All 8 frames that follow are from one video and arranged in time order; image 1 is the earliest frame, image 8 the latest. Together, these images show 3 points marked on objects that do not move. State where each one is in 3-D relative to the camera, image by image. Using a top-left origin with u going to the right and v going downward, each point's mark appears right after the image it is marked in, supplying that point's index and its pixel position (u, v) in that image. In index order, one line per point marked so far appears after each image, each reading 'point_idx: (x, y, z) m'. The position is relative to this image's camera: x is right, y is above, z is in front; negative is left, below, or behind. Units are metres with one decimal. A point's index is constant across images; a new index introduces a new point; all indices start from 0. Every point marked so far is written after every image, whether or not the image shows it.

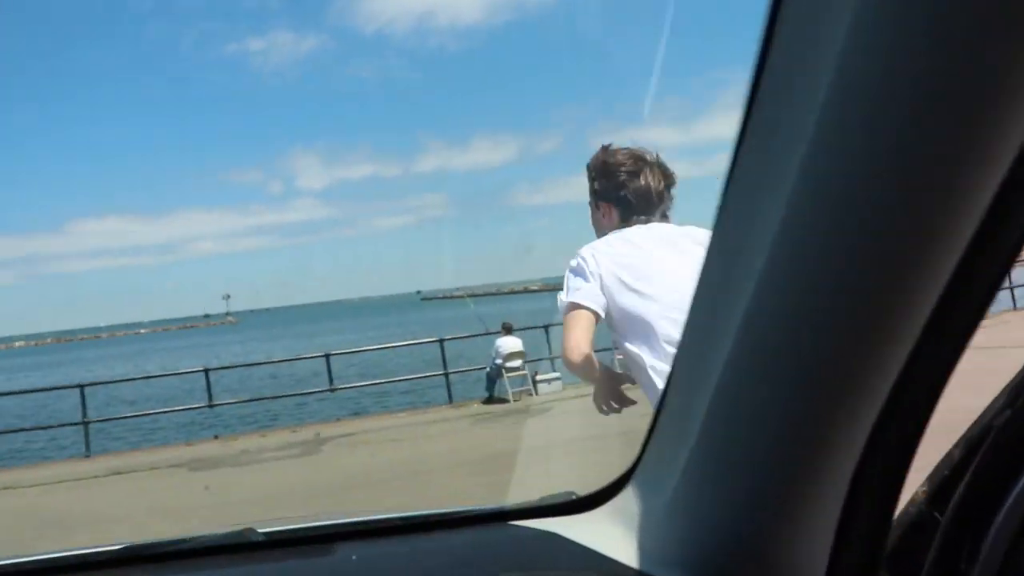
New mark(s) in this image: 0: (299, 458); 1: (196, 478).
0: (-2.2, -1.8, +9.0) m
1: (-3.2, -2.0, +8.8) m
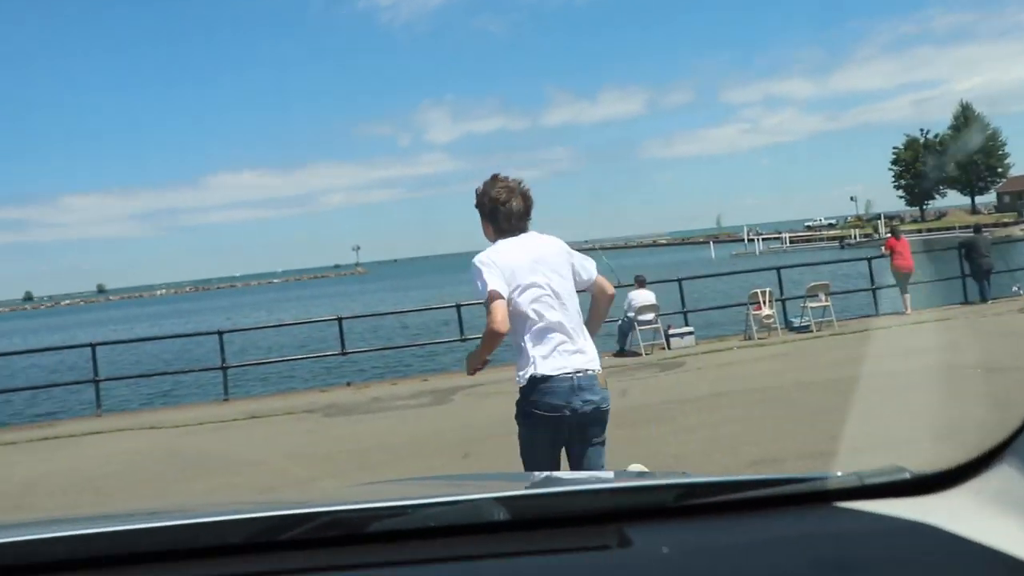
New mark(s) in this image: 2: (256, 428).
0: (-0.8, -1.3, +9.0) m
1: (-1.9, -1.4, +8.9) m
2: (-2.7, -1.5, +9.2) m
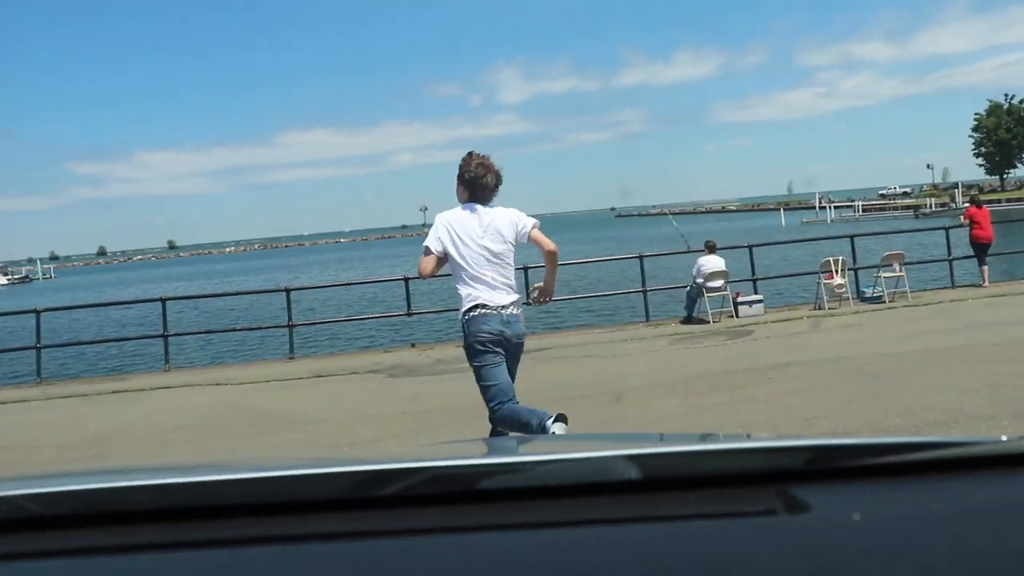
0: (-0.2, -0.9, +9.0) m
1: (-1.2, -1.0, +8.9) m
2: (-2.0, -1.1, +9.2) m
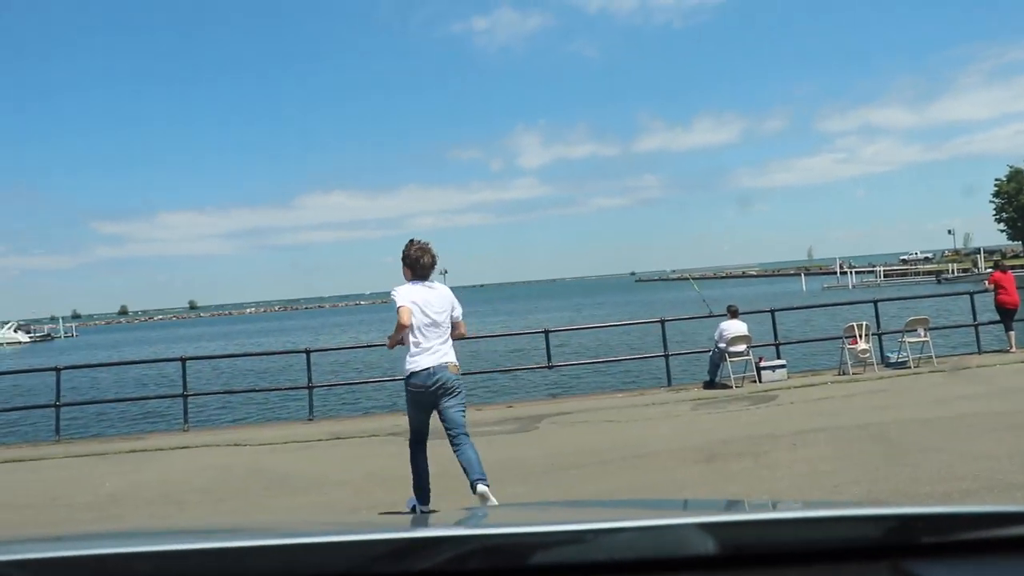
0: (0.0, -1.5, +8.9) m
1: (-1.0, -1.7, +8.9) m
2: (-1.8, -1.7, +9.2) m
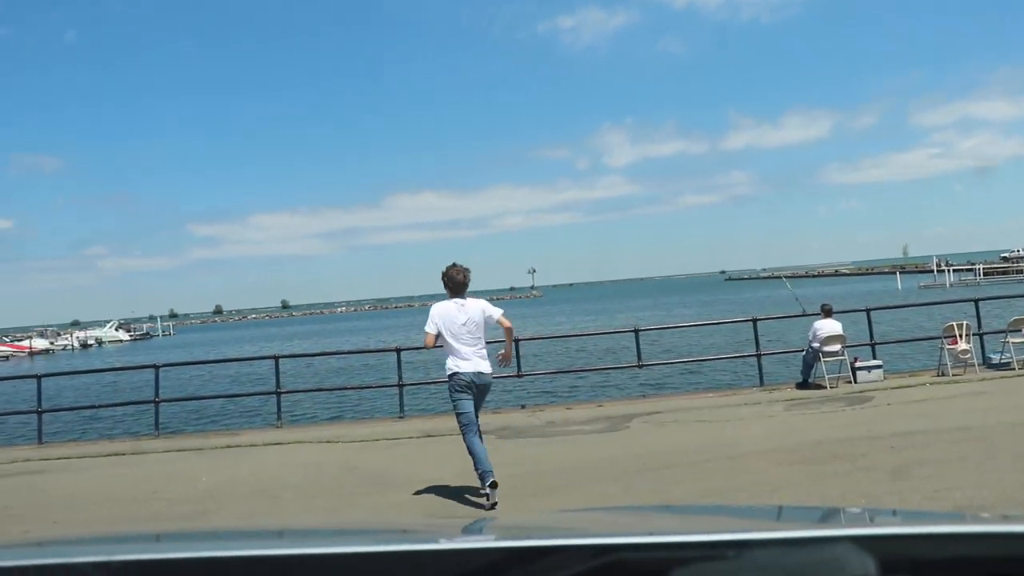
0: (+0.9, -1.5, +8.9) m
1: (-0.1, -1.7, +8.9) m
2: (-0.9, -1.7, +9.3) m
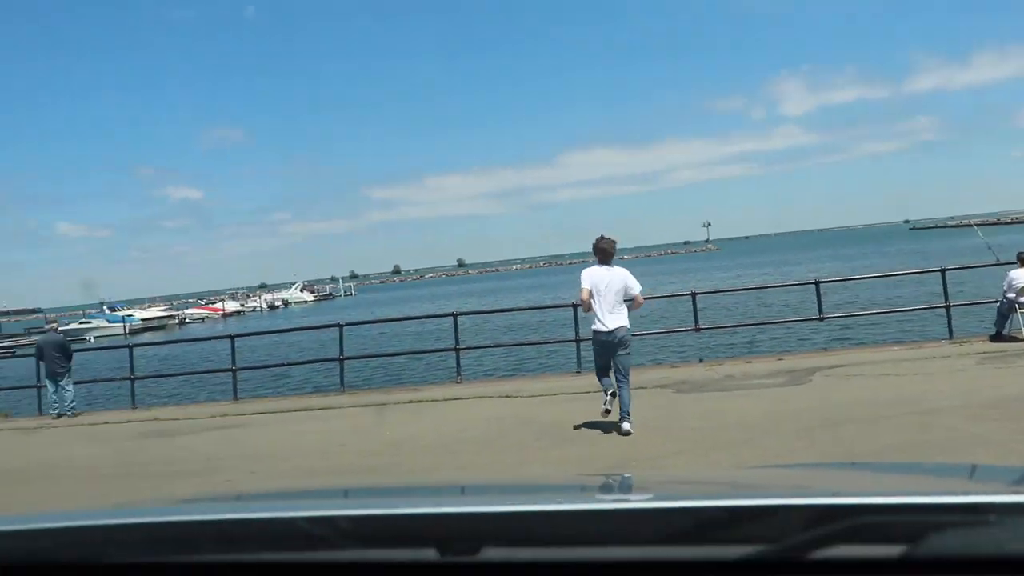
0: (+2.8, -1.0, +8.9) m
1: (+1.8, -1.2, +9.1) m
2: (+1.0, -1.2, +9.5) m
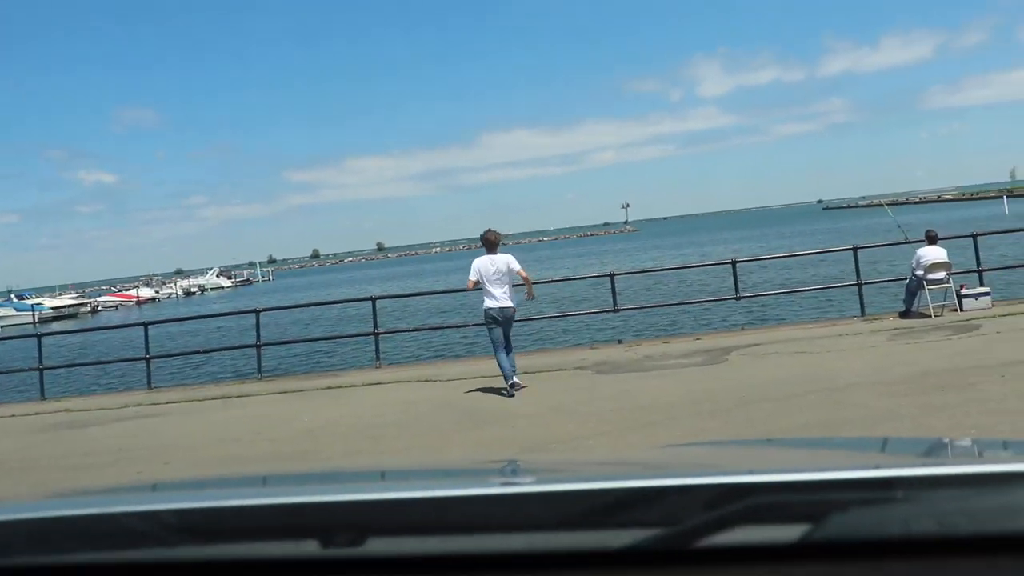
0: (+1.9, -0.8, +8.9) m
1: (+0.9, -1.0, +9.0) m
2: (+0.2, -1.1, +9.5) m
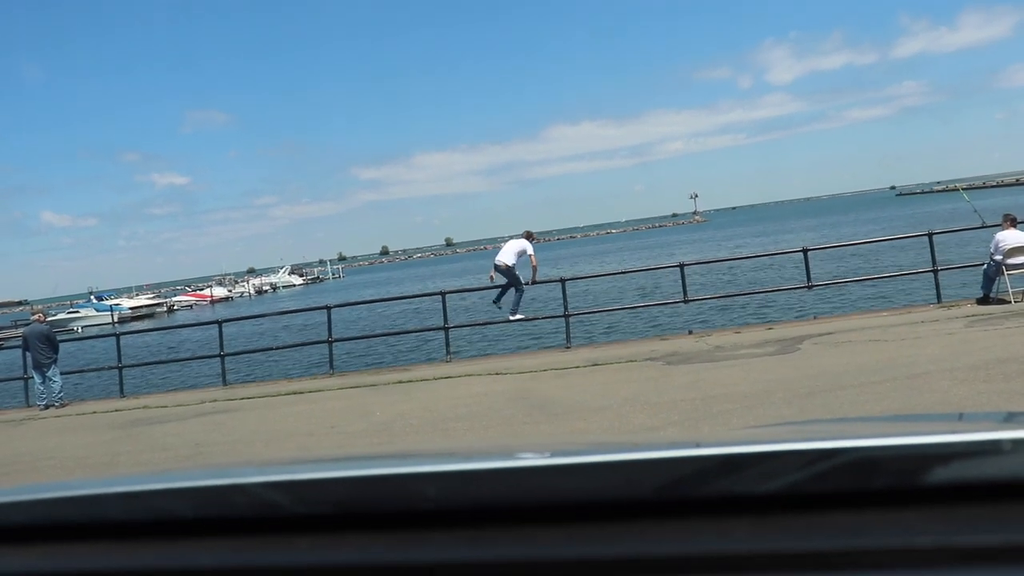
0: (+2.7, -0.7, +8.9) m
1: (+1.7, -0.9, +9.1) m
2: (+0.9, -1.0, +9.5) m
